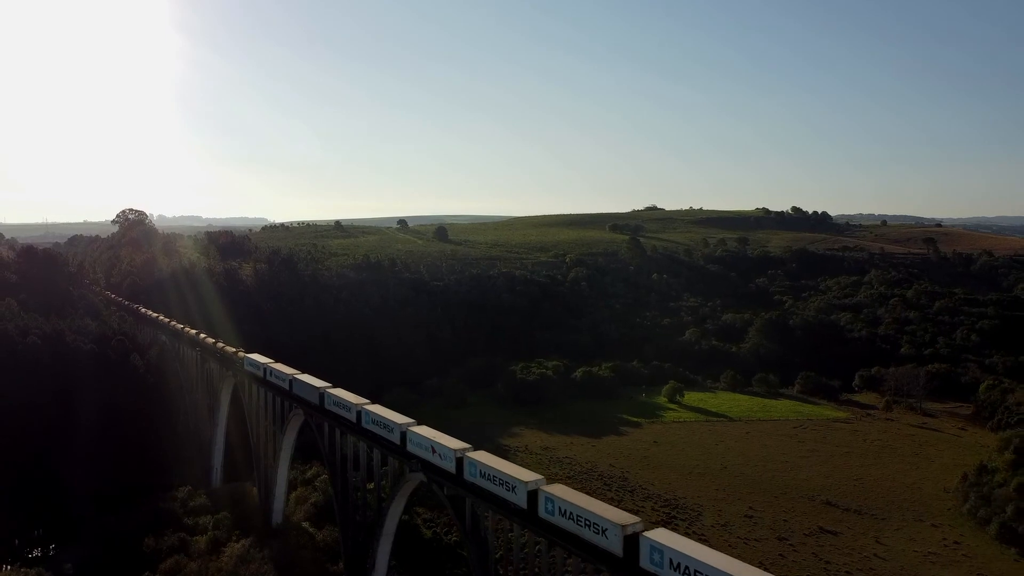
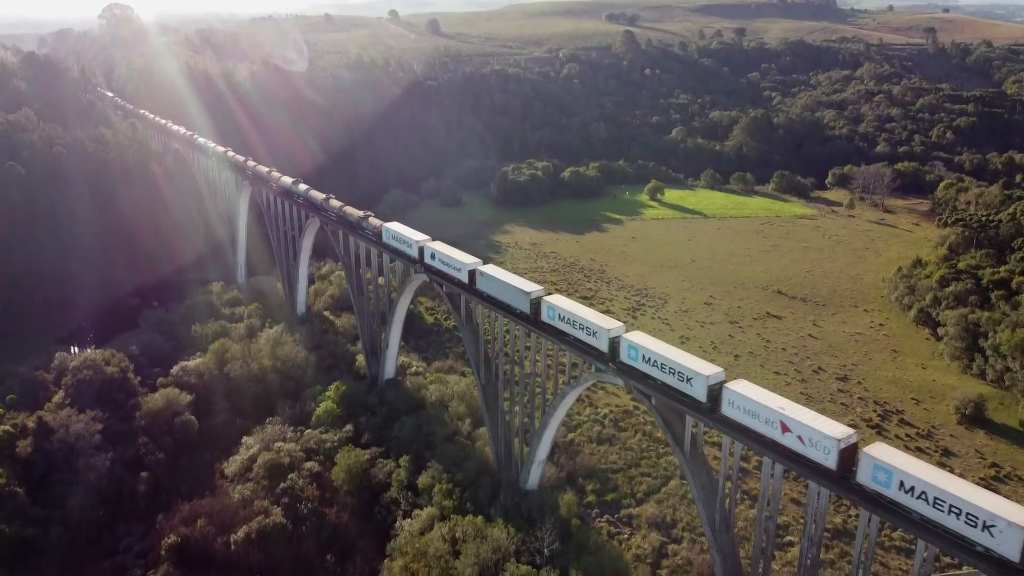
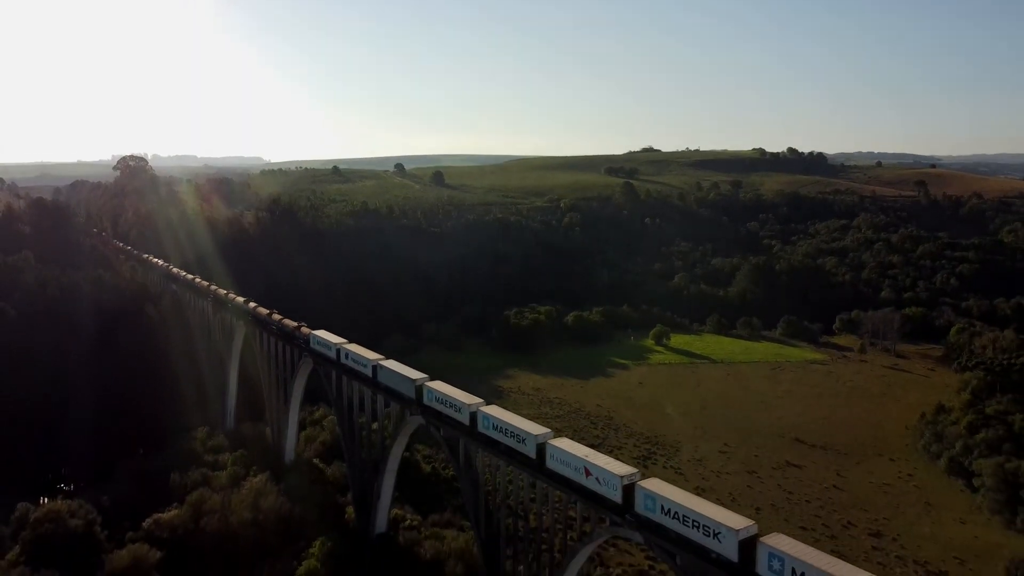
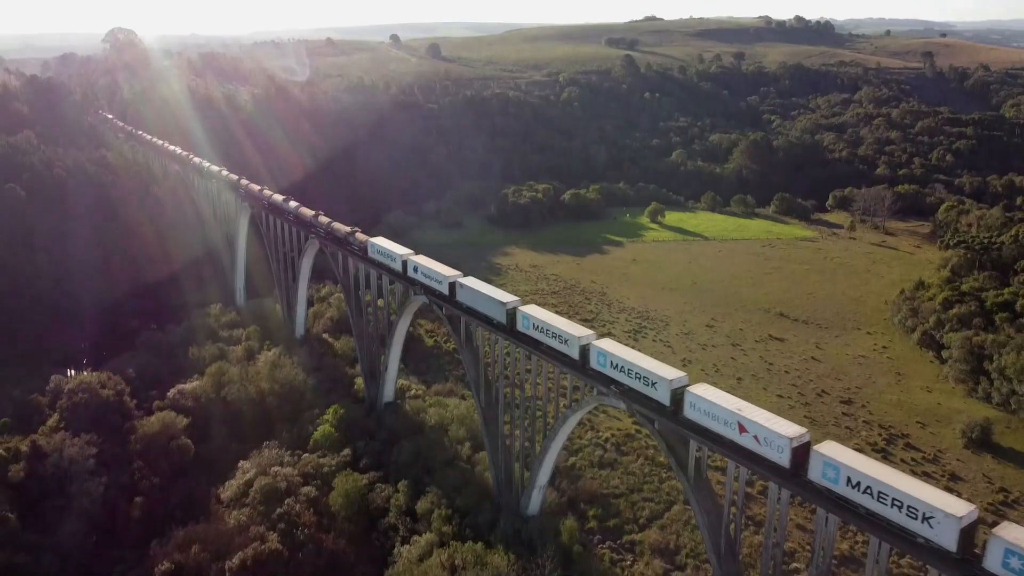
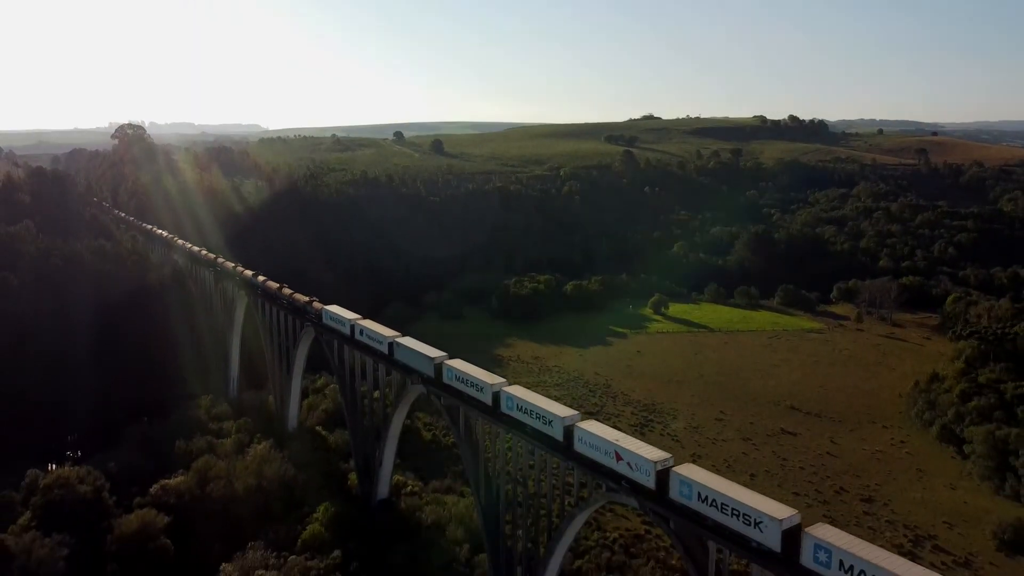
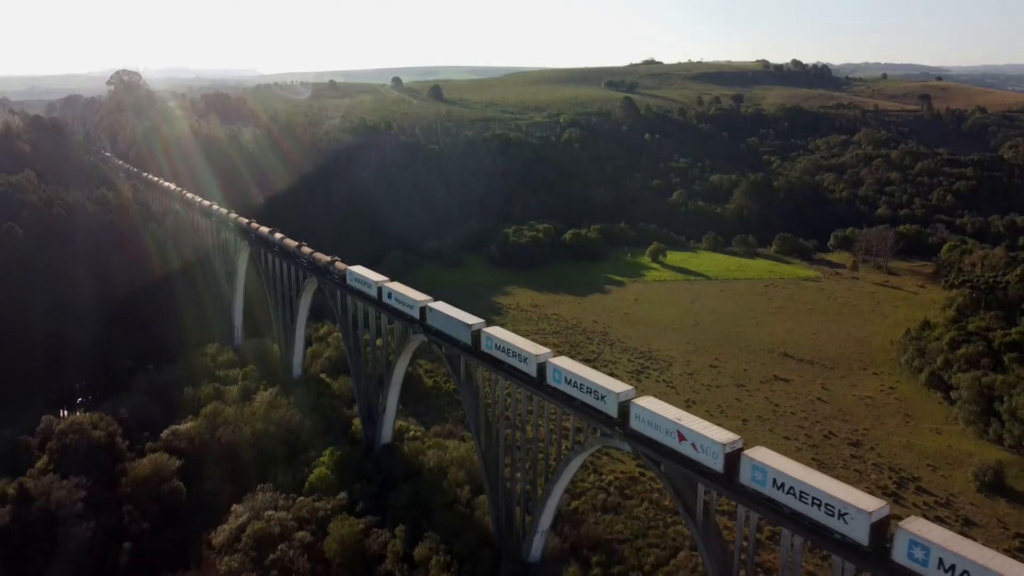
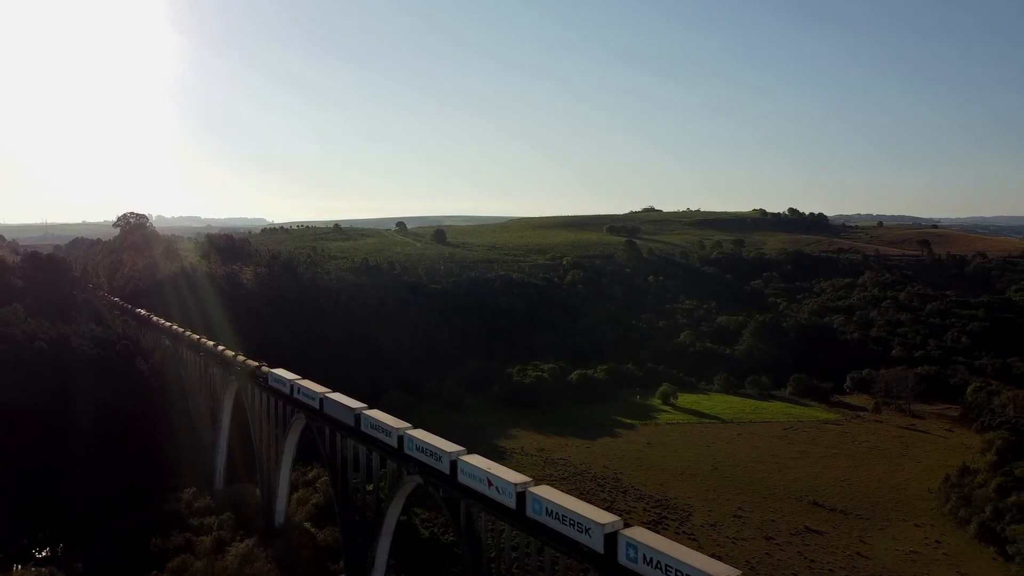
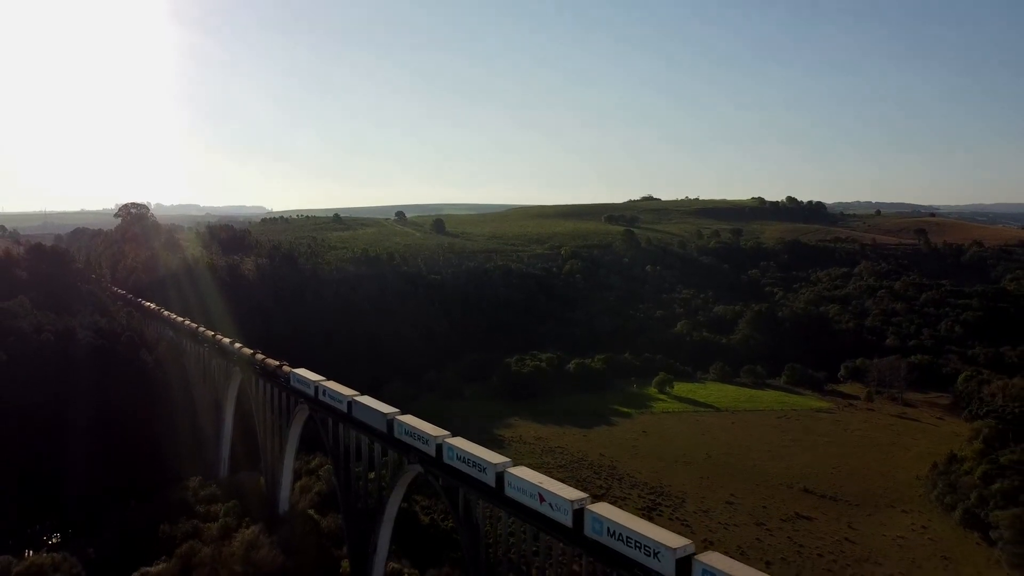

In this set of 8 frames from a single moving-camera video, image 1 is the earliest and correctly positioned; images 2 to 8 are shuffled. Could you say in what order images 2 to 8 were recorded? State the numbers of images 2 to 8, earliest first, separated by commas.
7, 8, 3, 5, 6, 4, 2
